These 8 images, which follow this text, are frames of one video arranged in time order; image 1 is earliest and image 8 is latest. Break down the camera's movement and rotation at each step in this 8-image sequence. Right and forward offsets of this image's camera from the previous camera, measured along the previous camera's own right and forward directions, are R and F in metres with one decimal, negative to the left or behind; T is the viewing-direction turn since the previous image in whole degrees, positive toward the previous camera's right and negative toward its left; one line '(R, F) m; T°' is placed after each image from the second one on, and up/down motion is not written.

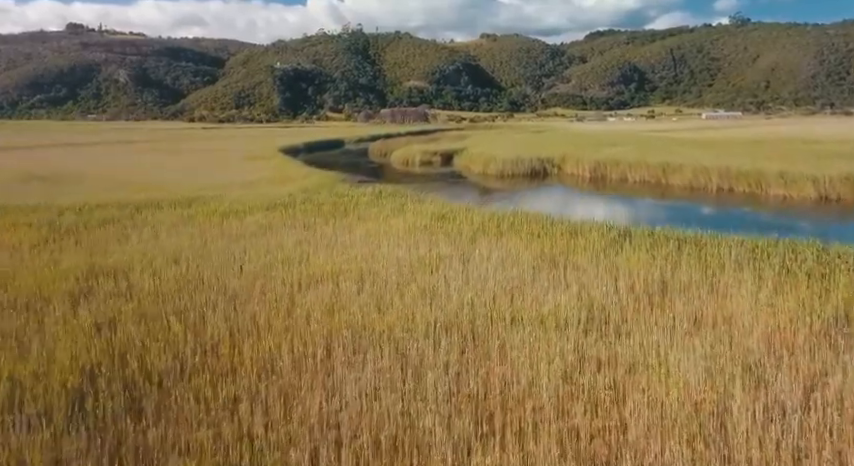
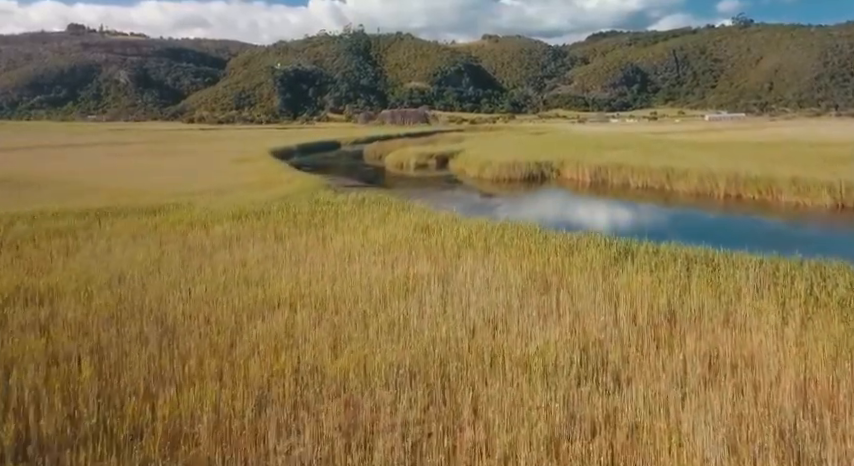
(+0.4, +1.2) m; 0°
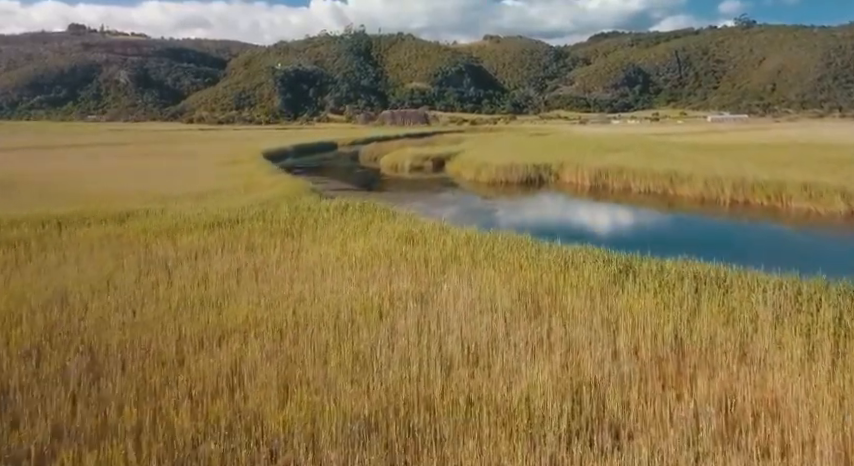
(+0.3, +1.0) m; 0°
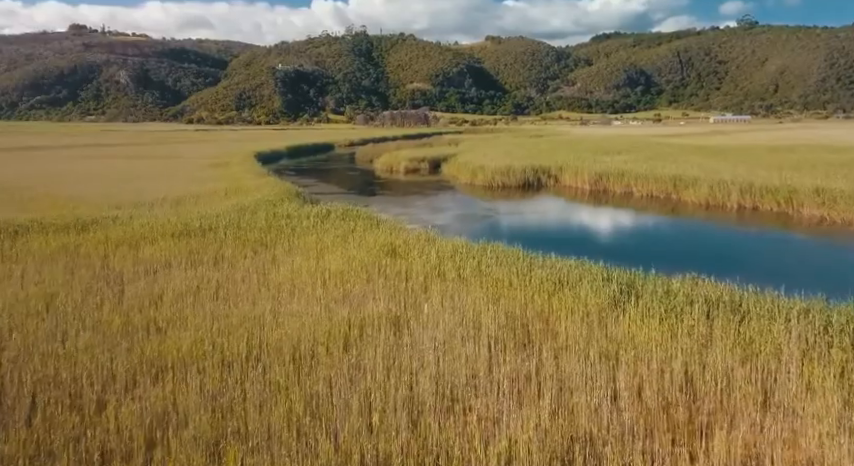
(+0.3, +1.0) m; 0°
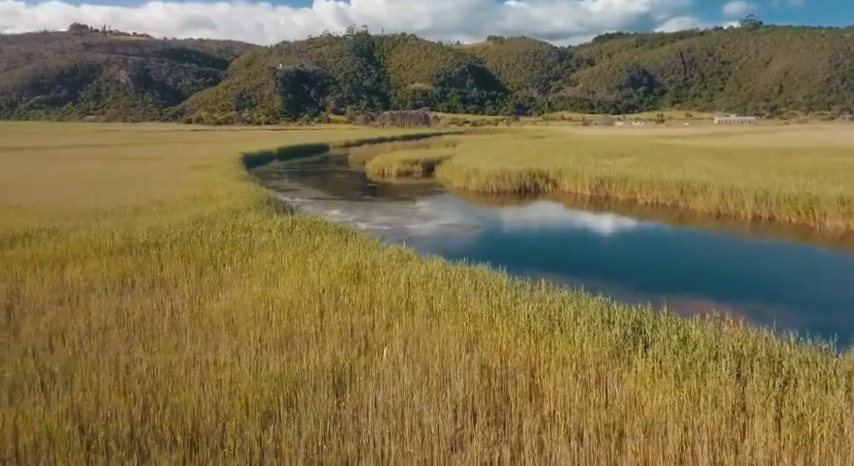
(+0.5, +1.6) m; 0°
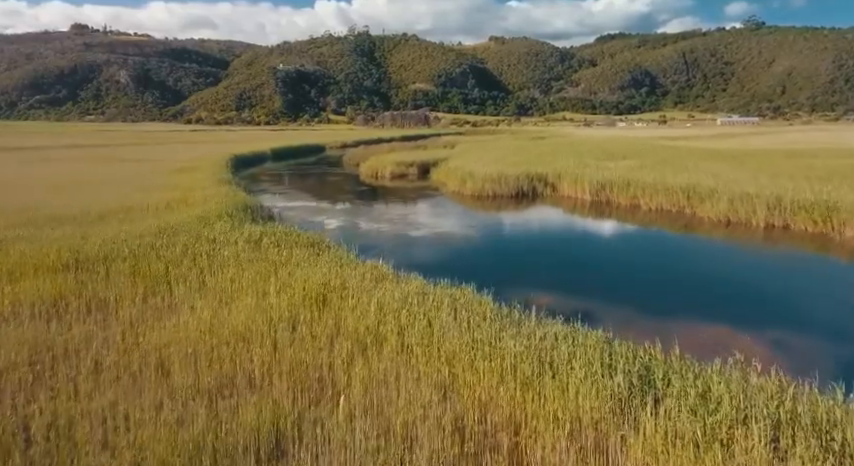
(+0.3, +1.2) m; 0°
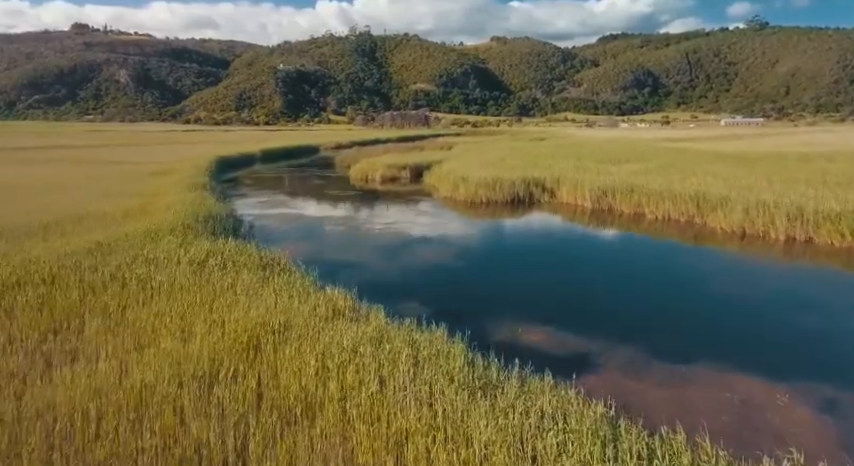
(+0.4, +1.6) m; 0°
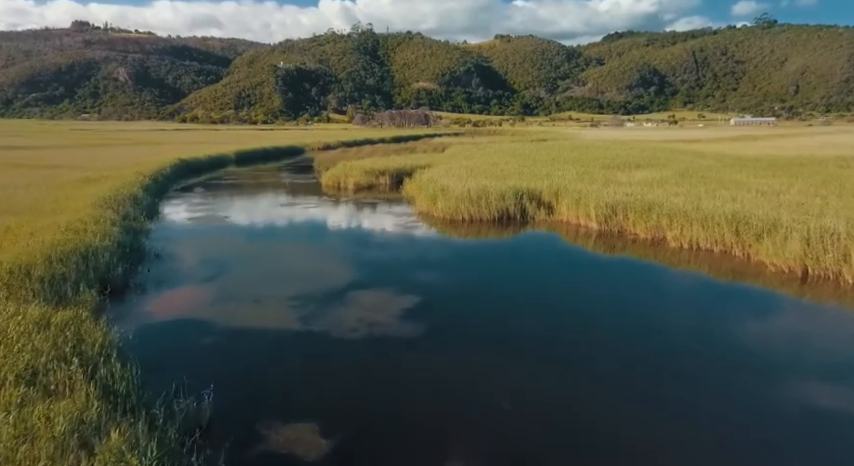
(+0.9, +4.0) m; 0°
